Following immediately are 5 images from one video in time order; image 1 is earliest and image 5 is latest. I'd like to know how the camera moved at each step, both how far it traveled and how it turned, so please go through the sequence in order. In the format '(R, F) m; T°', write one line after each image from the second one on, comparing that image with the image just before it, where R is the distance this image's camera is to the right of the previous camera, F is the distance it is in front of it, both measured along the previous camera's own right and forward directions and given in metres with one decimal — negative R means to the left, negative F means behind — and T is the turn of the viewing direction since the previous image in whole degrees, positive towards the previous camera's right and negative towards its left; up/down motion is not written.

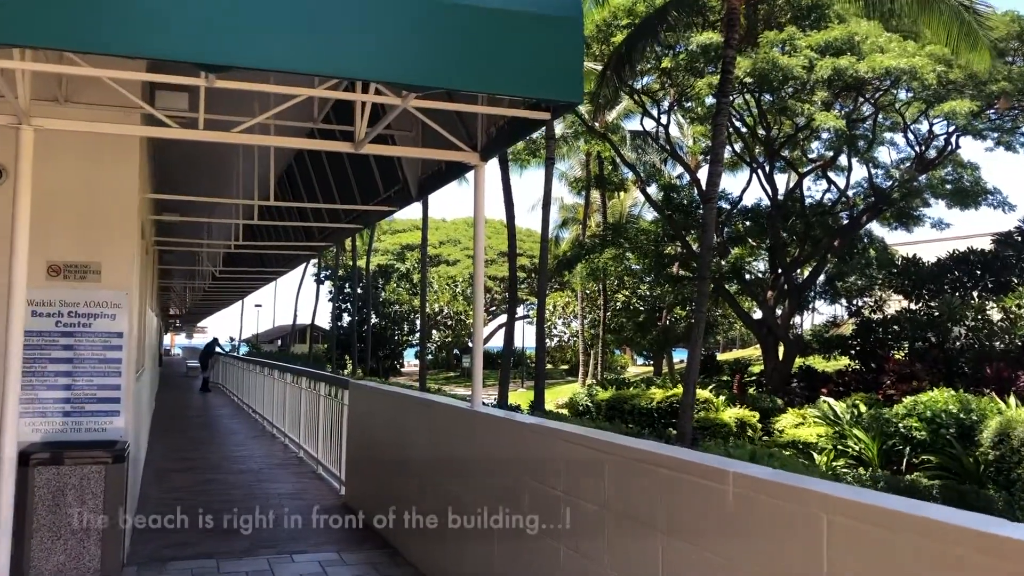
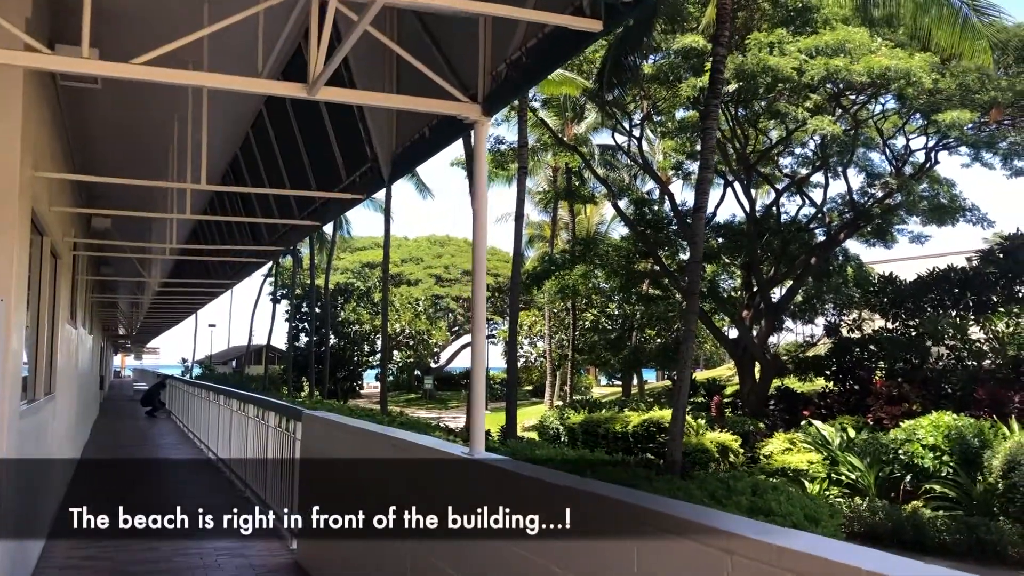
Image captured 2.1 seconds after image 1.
(-0.1, +0.9) m; +2°
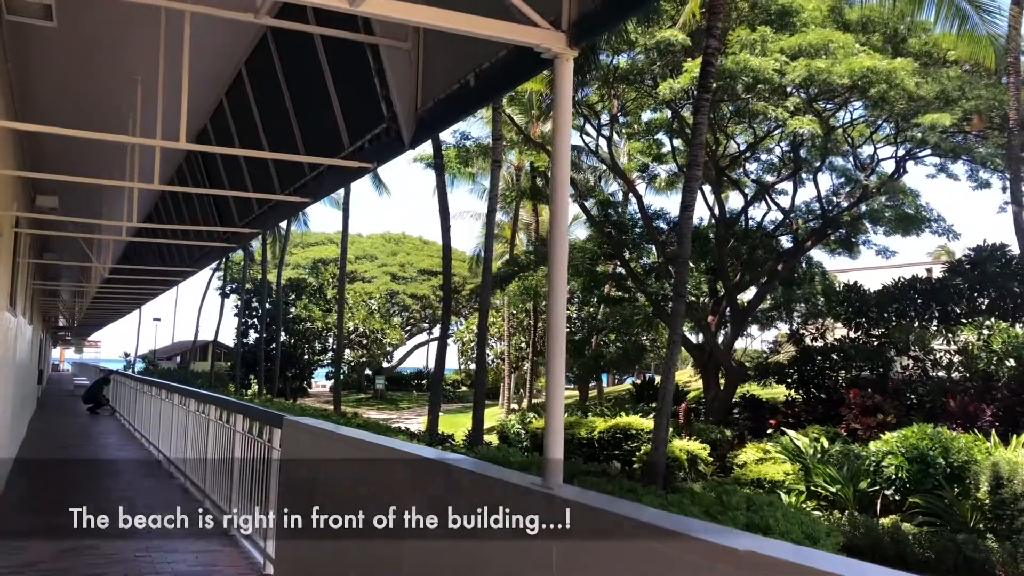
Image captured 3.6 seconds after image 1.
(-0.3, +0.5) m; +3°
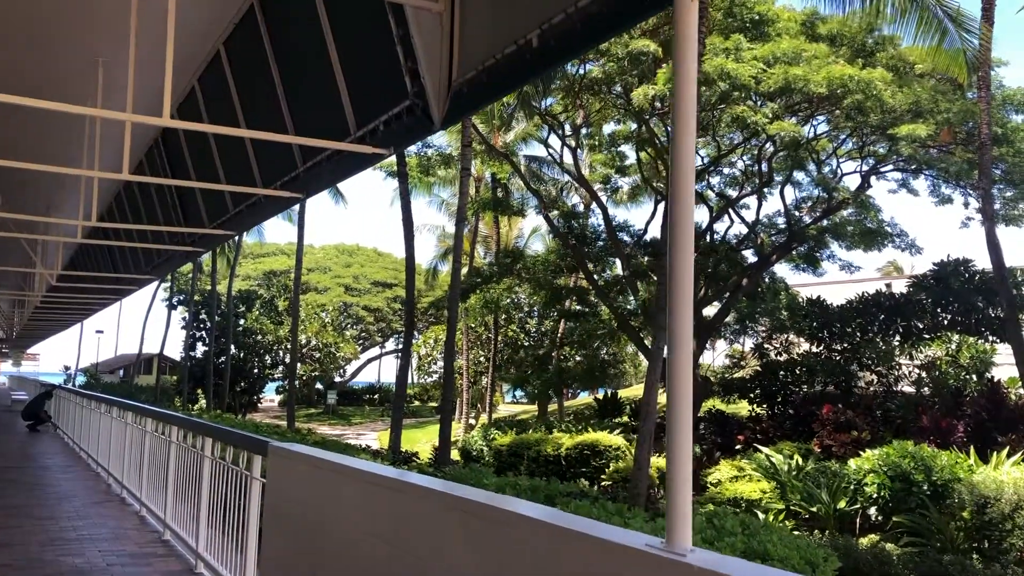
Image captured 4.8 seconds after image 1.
(-0.2, +0.4) m; +3°
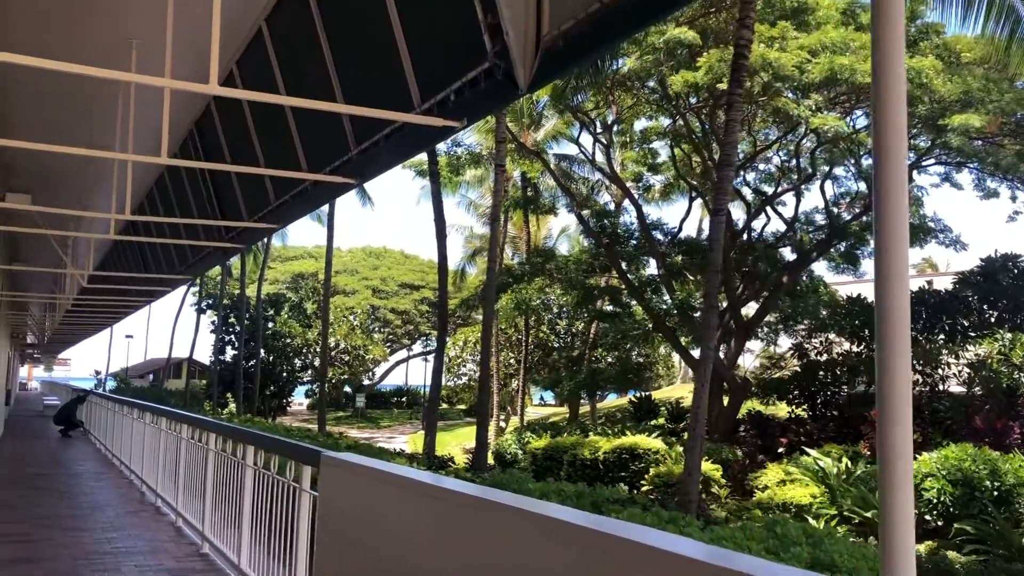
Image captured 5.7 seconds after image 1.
(-0.2, +0.3) m; -1°
